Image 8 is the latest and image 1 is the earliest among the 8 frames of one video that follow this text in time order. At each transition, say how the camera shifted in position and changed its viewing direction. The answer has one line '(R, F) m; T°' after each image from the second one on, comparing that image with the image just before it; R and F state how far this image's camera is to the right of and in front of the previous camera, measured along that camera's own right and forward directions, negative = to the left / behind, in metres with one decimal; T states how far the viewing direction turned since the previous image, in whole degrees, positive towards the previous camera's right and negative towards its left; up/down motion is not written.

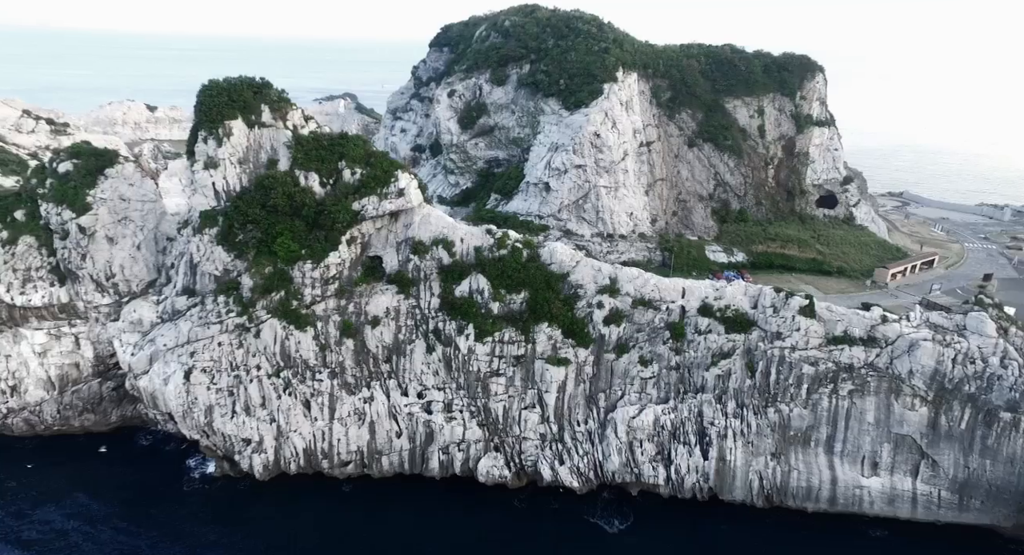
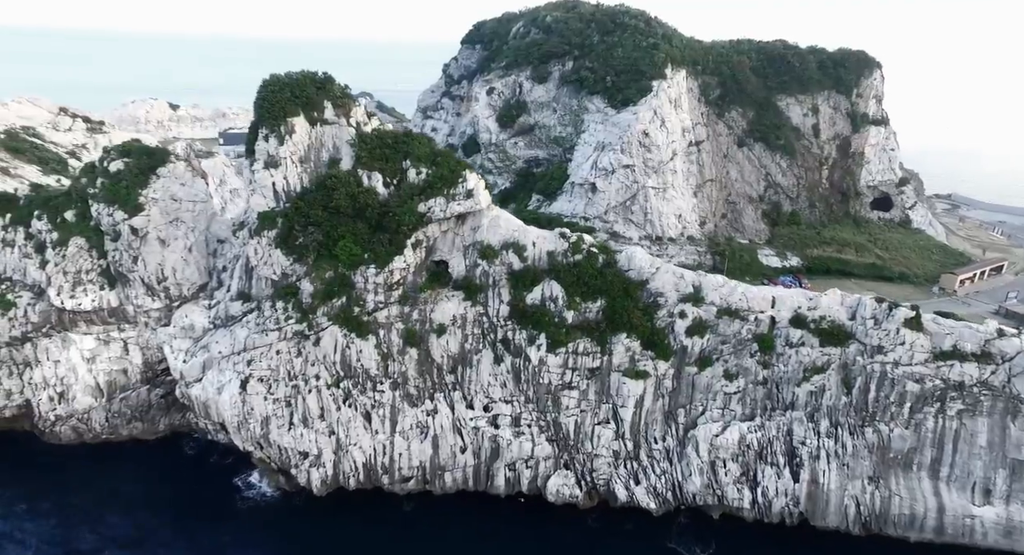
(-2.8, +2.1) m; -1°
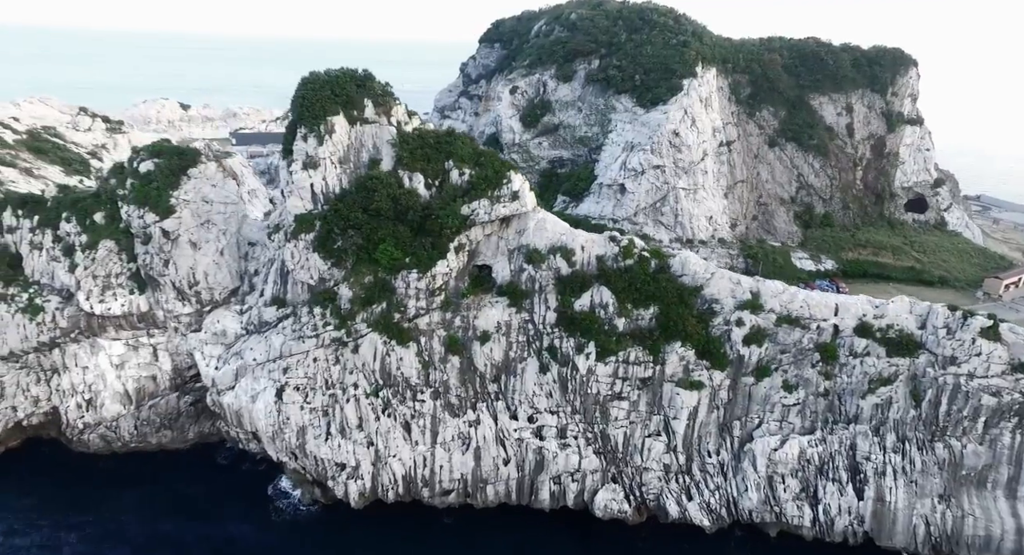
(-1.8, +1.4) m; -1°
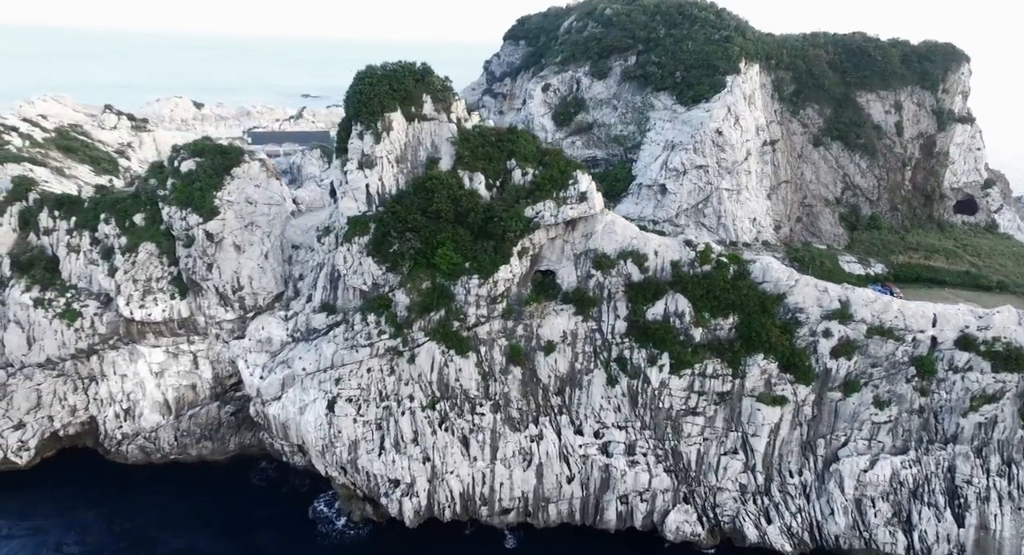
(-2.5, +2.1) m; -1°
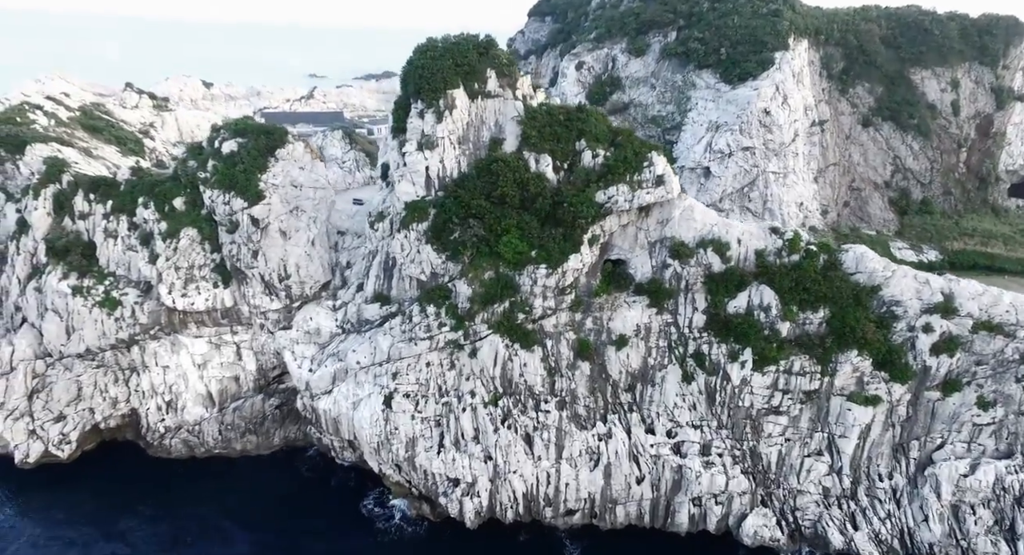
(-2.5, +2.1) m; -1°
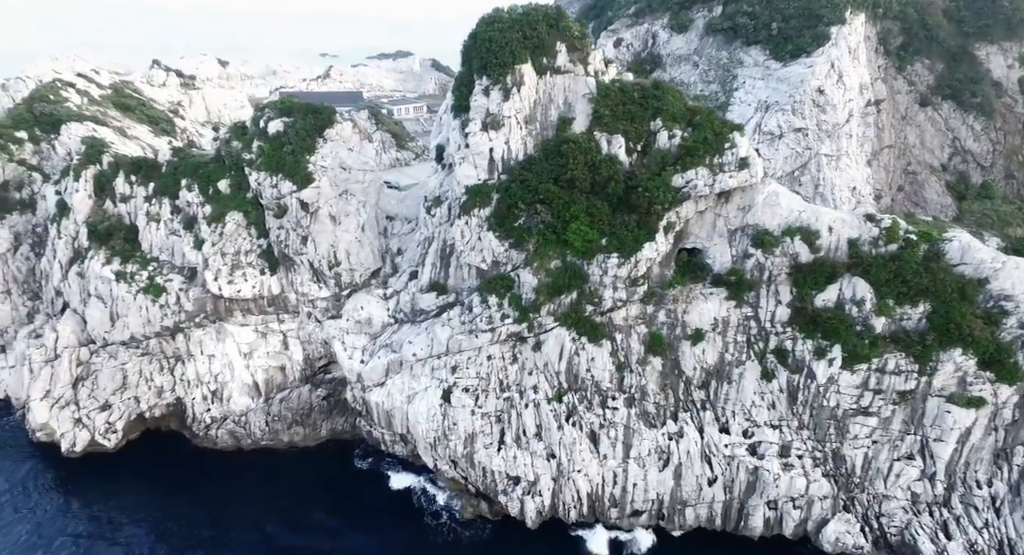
(-2.1, +1.8) m; -1°
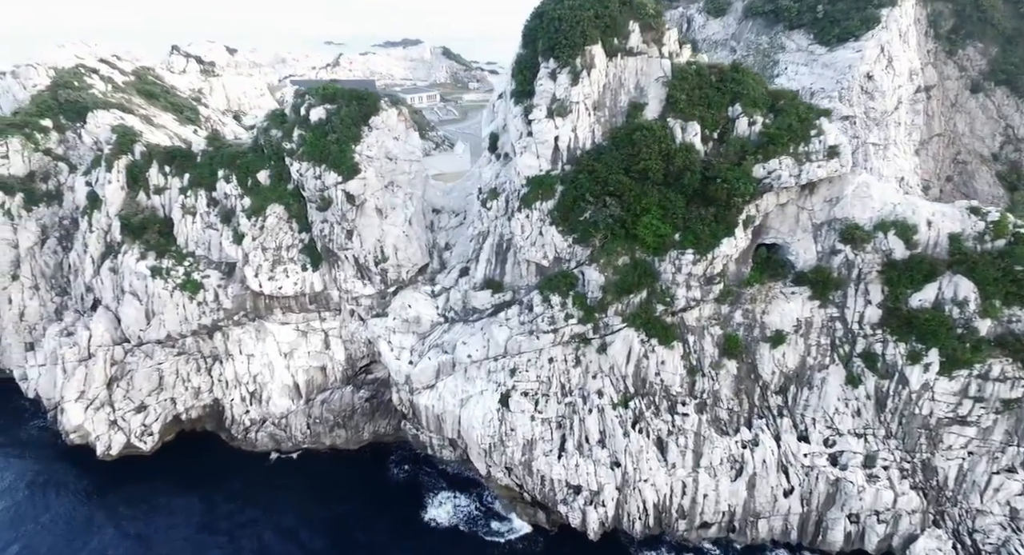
(-2.1, +1.9) m; -1°
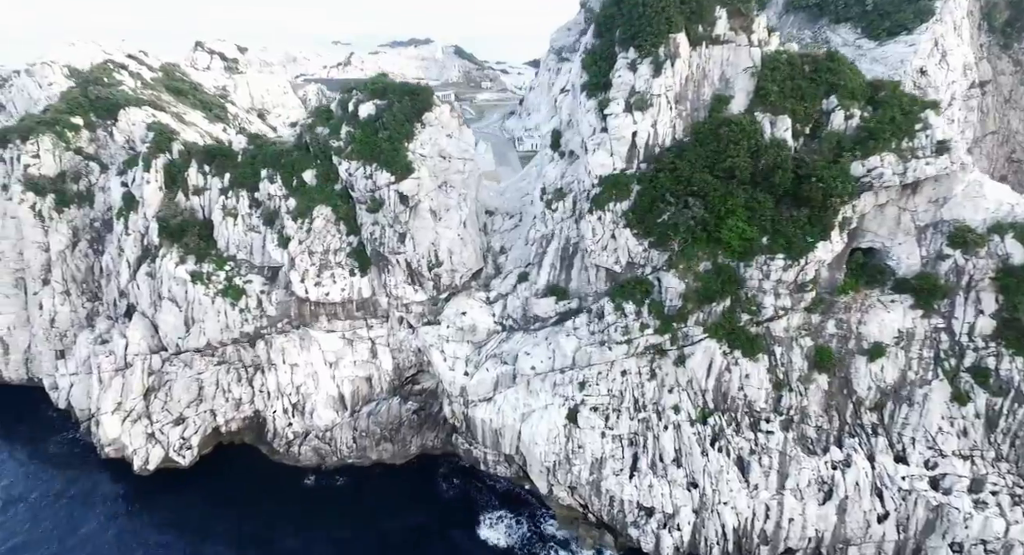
(-2.2, +2.0) m; -1°
